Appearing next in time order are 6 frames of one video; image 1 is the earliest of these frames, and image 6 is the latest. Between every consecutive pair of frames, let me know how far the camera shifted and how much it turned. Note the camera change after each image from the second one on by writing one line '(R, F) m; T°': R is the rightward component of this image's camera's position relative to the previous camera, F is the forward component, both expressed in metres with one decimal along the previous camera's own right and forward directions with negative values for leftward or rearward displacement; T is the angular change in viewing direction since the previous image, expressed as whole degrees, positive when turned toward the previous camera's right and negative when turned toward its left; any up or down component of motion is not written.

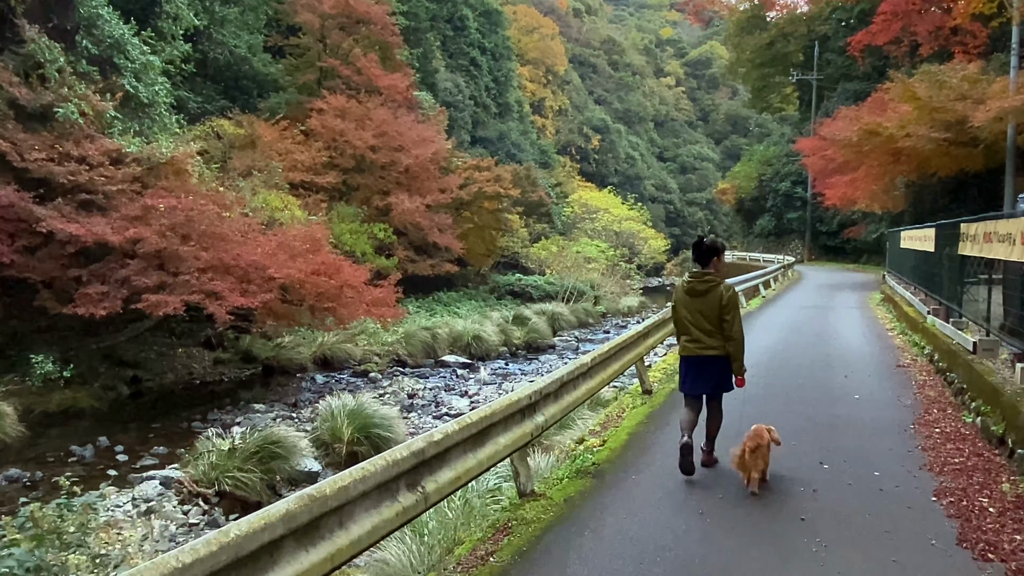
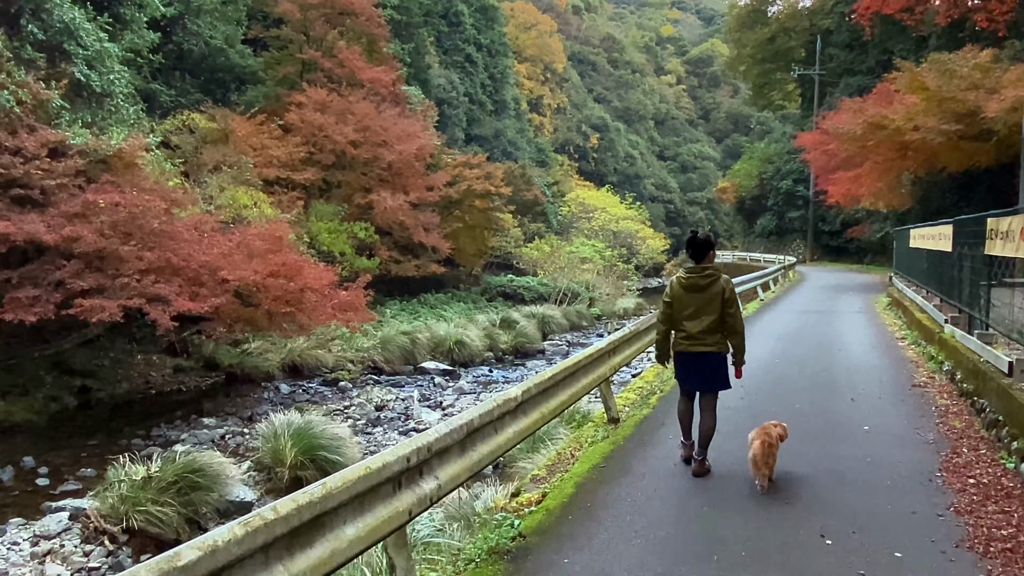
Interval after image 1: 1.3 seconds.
(+0.4, +1.0) m; 0°
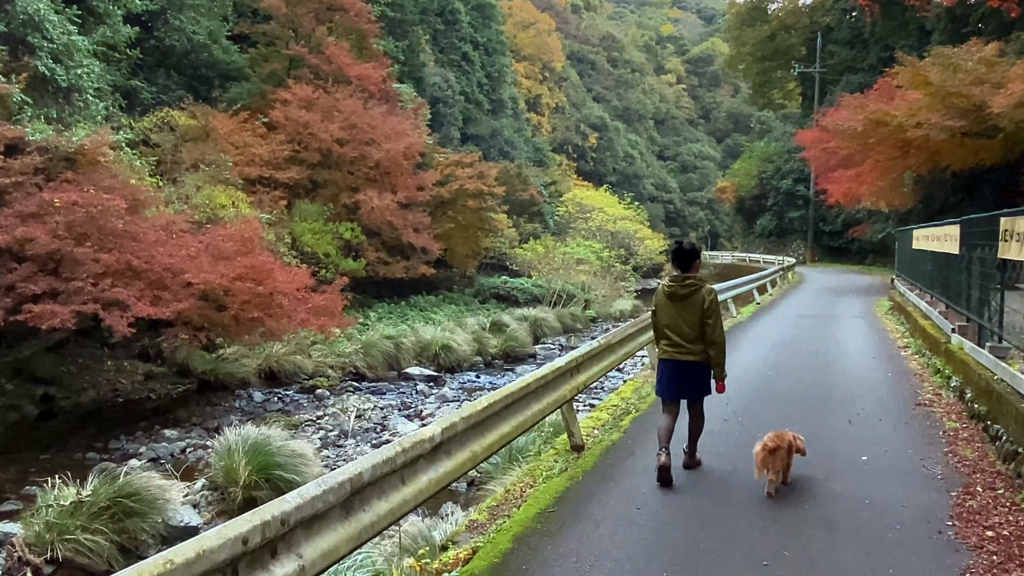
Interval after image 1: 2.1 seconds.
(+0.3, +0.6) m; 0°
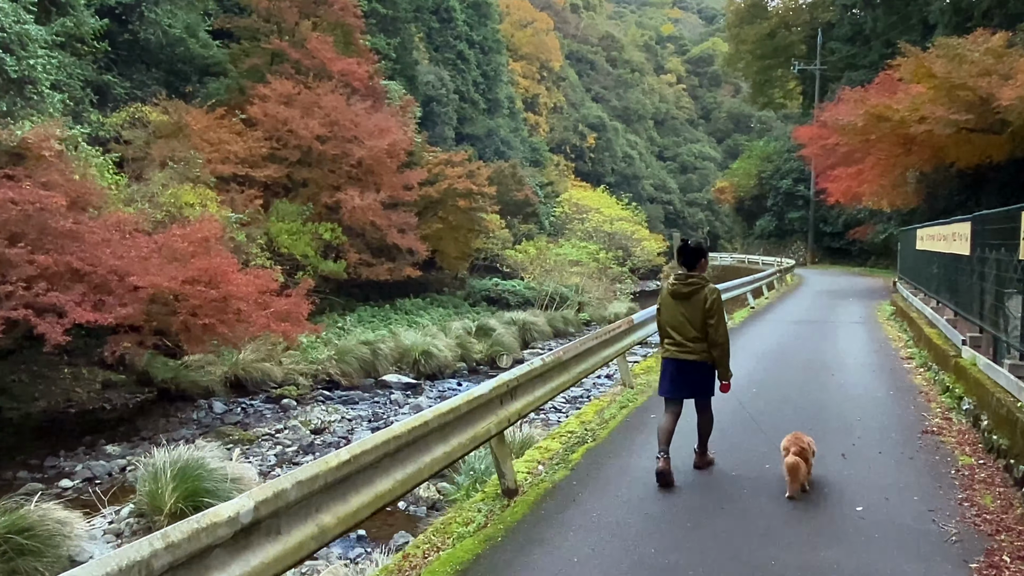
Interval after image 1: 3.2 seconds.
(+0.4, +0.8) m; 0°
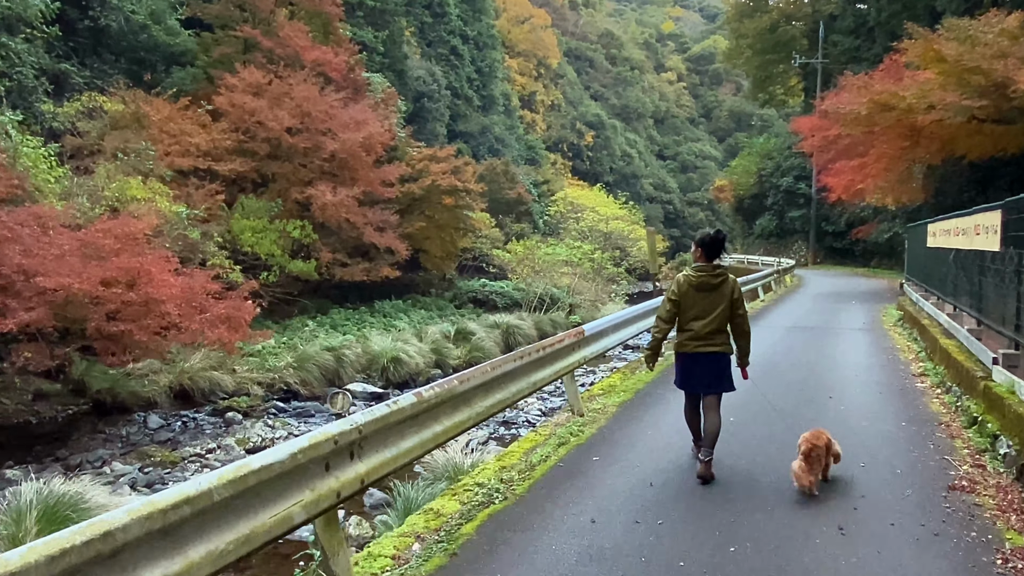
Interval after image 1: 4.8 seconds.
(+0.5, +1.1) m; 0°
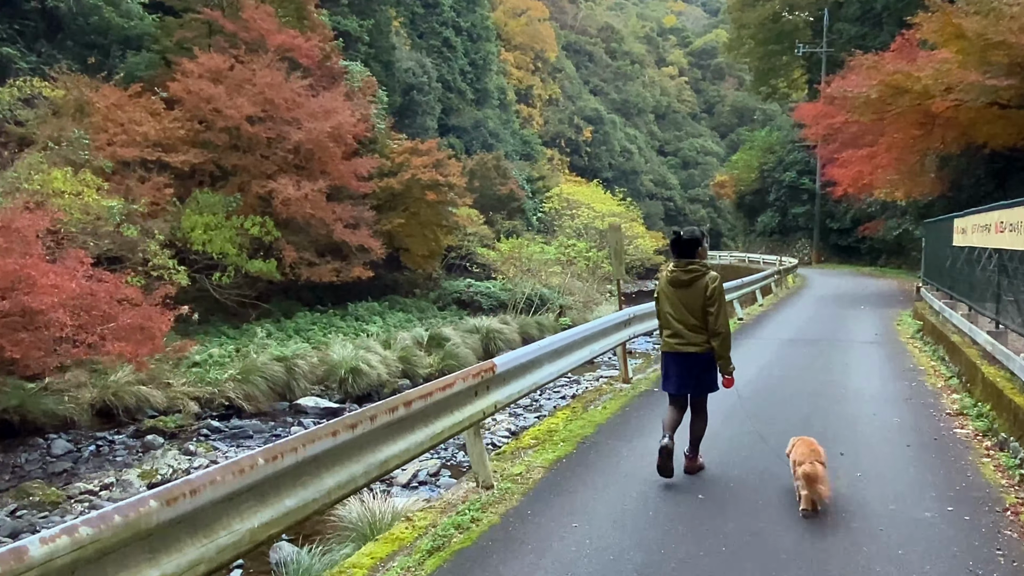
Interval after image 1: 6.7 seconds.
(+0.5, +1.4) m; 0°
